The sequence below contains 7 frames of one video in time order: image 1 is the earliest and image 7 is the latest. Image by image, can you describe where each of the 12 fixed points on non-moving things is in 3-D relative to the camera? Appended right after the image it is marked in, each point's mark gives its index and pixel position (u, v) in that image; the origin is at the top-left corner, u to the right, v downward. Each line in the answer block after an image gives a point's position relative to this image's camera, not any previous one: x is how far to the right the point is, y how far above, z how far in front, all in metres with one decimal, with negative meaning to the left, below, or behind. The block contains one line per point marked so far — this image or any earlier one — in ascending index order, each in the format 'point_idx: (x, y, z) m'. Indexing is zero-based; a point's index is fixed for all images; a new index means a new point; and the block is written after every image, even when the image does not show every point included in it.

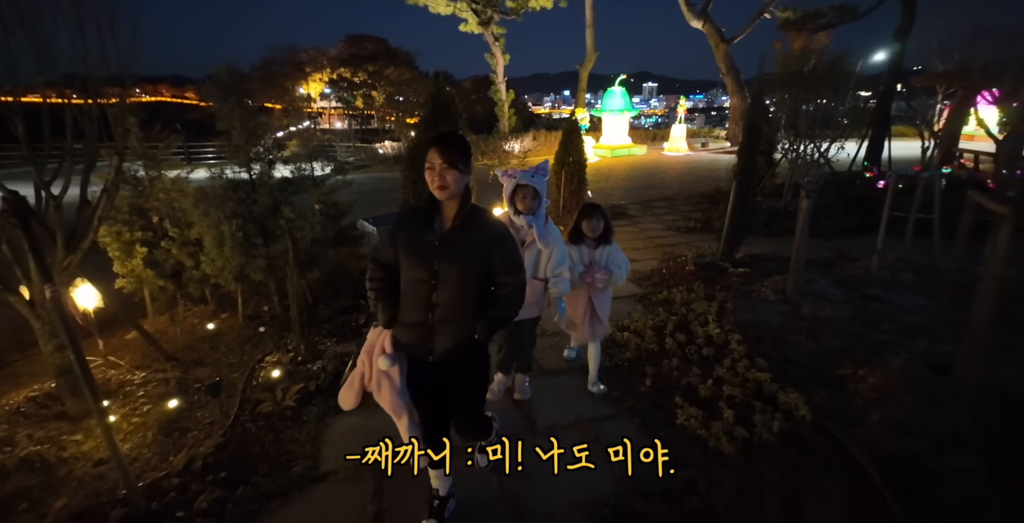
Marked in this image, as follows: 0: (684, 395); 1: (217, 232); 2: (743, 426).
0: (+1.1, -0.9, +2.8) m
1: (-2.7, +0.3, +3.9) m
2: (+1.3, -0.9, +2.4) m
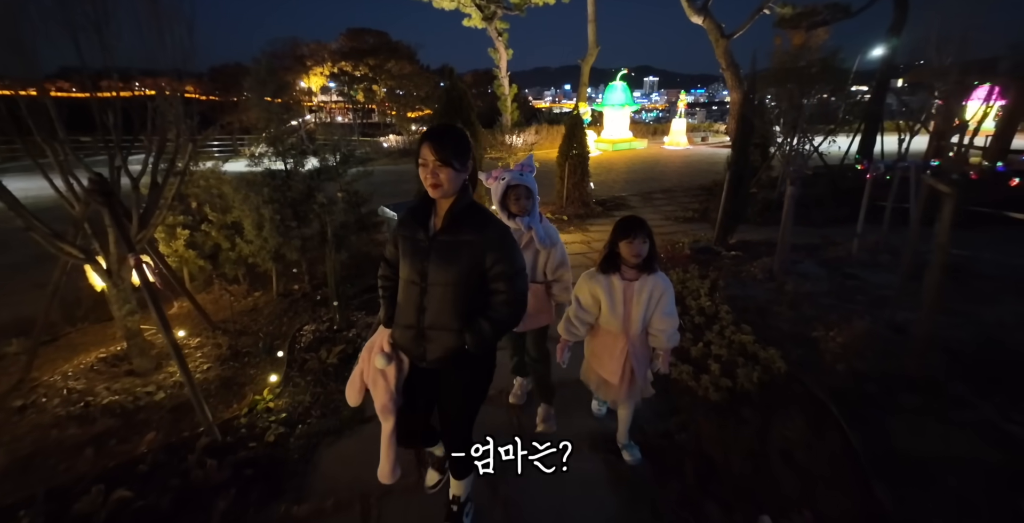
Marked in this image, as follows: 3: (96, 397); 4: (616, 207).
0: (+1.2, -0.7, +3.2) m
1: (-2.6, +0.5, +4.3) m
2: (+1.4, -0.8, +2.8) m
3: (-3.1, -1.0, +3.3) m
4: (+2.4, +1.2, +9.5) m
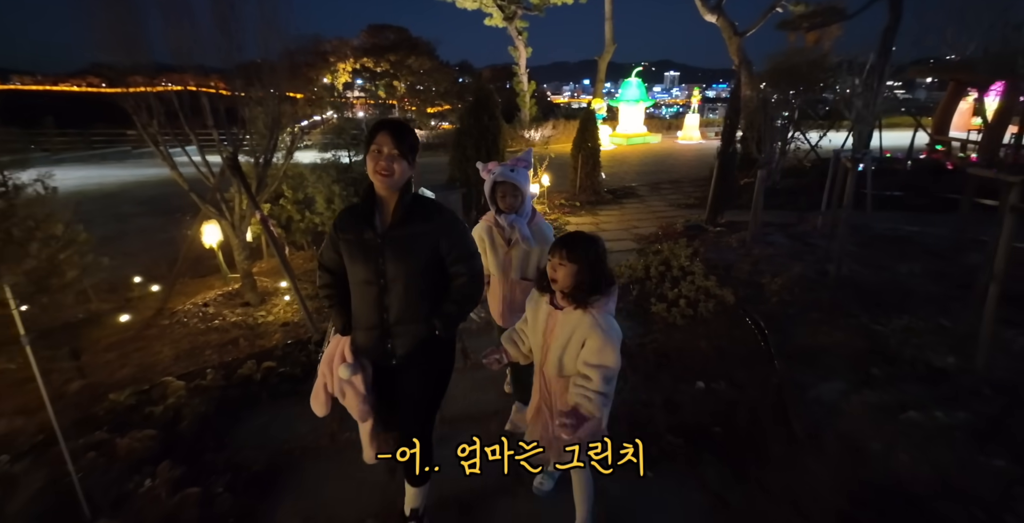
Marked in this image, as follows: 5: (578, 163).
0: (+1.4, -0.4, +4.1) m
1: (-2.3, +0.9, +5.4) m
2: (+1.6, -0.4, +3.7) m
3: (-2.9, -0.6, +4.4) m
4: (+2.8, +1.6, +10.3) m
5: (+1.6, +2.3, +10.0) m
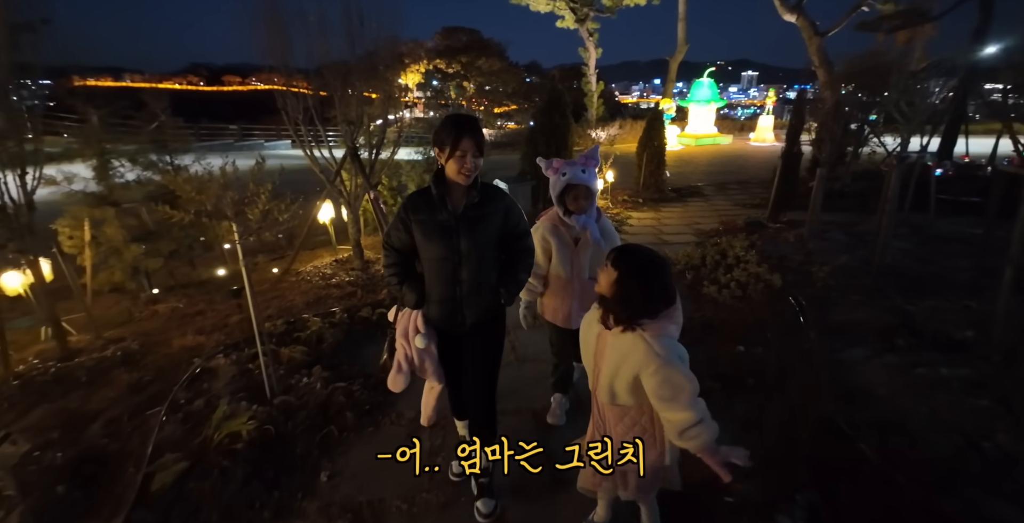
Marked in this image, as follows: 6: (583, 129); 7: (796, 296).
0: (+2.1, -0.2, +4.6) m
1: (-1.4, +1.2, +6.3) m
2: (+2.2, -0.3, +4.2) m
3: (-2.2, -0.2, +5.4) m
4: (+4.4, +1.7, +10.5) m
5: (+3.2, +2.4, +10.4) m
6: (+3.1, +5.8, +18.5) m
7: (+2.5, -0.3, +3.8) m
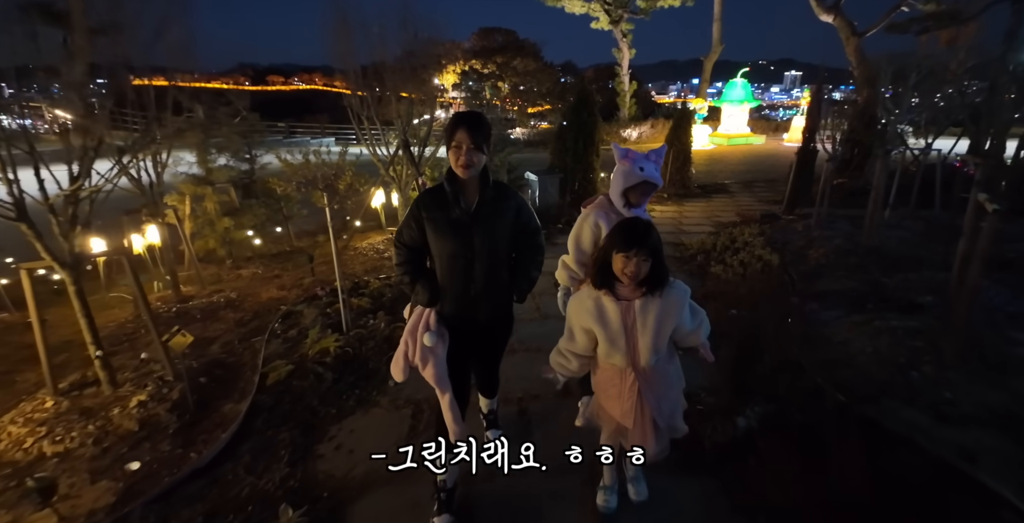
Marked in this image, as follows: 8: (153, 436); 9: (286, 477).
0: (+2.4, 0.0, +5.1) m
1: (-0.9, +1.5, +7.0) m
2: (+2.5, -0.1, +4.7) m
3: (-1.8, +0.1, +6.2) m
4: (+5.2, +1.8, +10.9) m
5: (+4.0, +2.6, +10.8) m
6: (+4.5, +5.9, +18.9) m
7: (+2.8, -0.1, +4.3) m
8: (-2.3, -1.1, +2.7) m
9: (-1.2, -1.2, +2.4) m
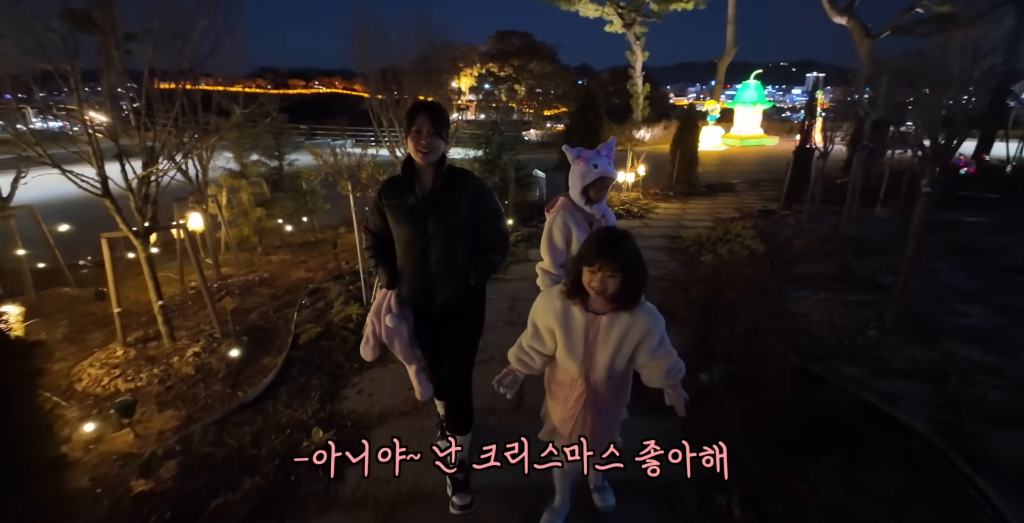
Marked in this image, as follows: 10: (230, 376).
0: (+2.5, +0.2, +5.4) m
1: (-0.7, +1.7, +7.5) m
2: (+2.5, +0.1, +5.0) m
3: (-1.7, +0.3, +6.7) m
4: (+5.5, +1.9, +11.2) m
5: (+4.2, +2.7, +11.1) m
6: (+5.1, +6.0, +19.3) m
7: (+2.8, 0.0, +4.6) m
8: (-2.3, -0.9, +3.2) m
9: (-1.3, -1.0, +2.8) m
10: (-2.1, -0.9, +3.2) m
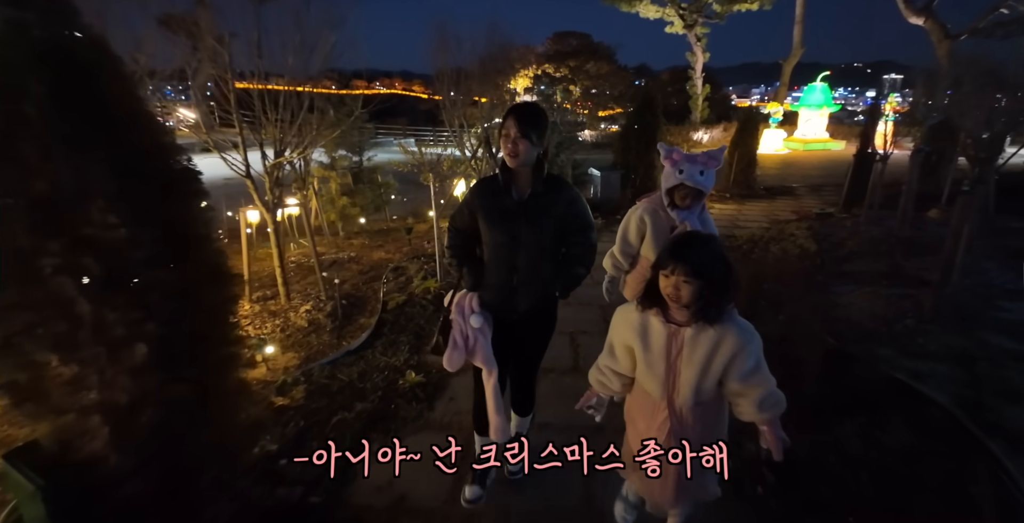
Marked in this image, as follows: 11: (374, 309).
0: (+3.2, +0.2, +5.6) m
1: (+0.3, +1.8, +8.0) m
2: (+3.2, +0.1, +5.2) m
3: (-0.8, +0.5, +7.3) m
4: (+6.9, +1.8, +11.0) m
5: (+5.7, +2.6, +11.1) m
6: (+7.6, +5.8, +19.1) m
7: (+3.5, +0.1, +4.8) m
8: (-1.8, -0.6, +4.0) m
9: (-0.8, -0.8, +3.5) m
10: (-1.6, -0.6, +3.9) m
11: (-1.4, -0.5, +4.2) m
